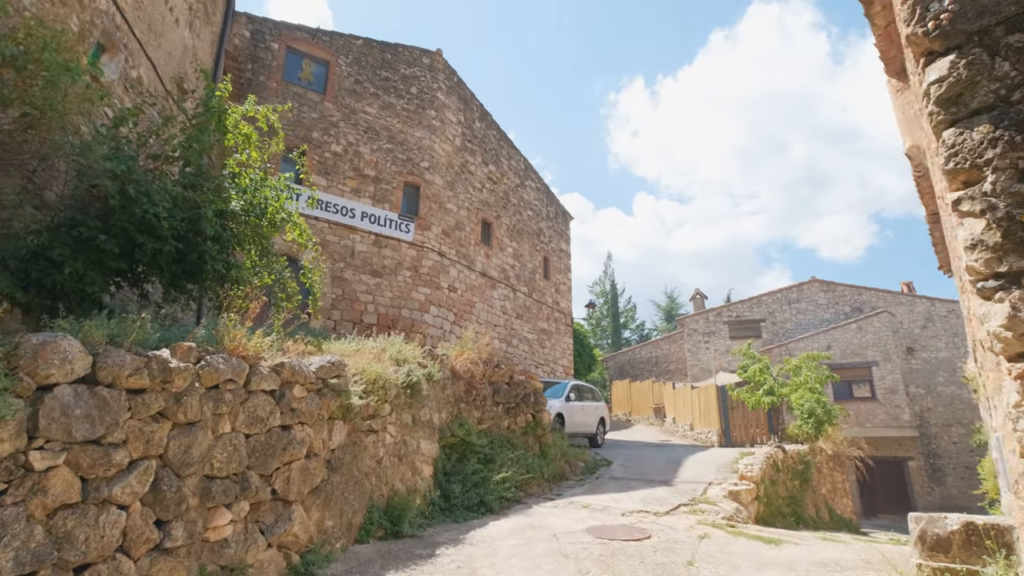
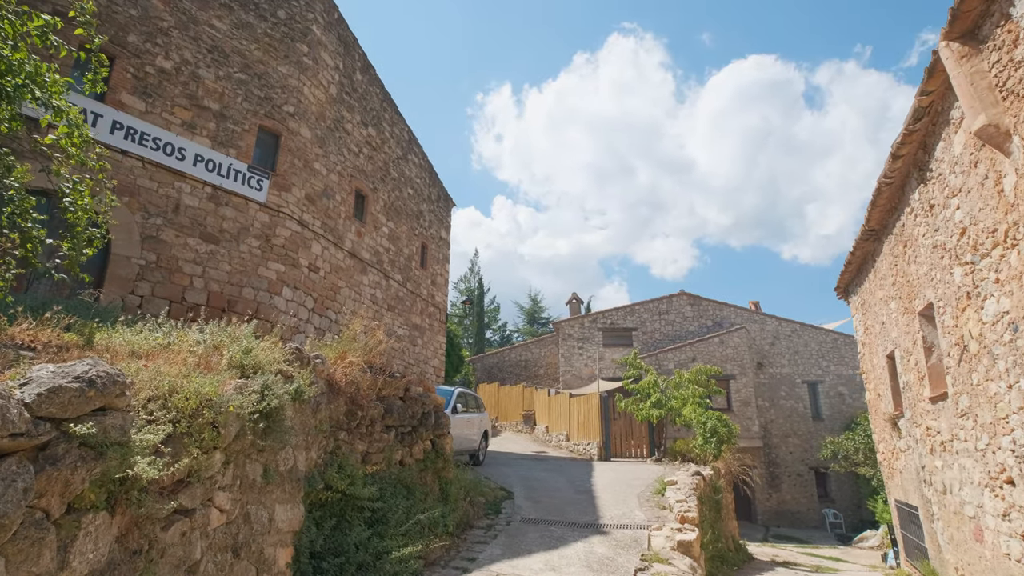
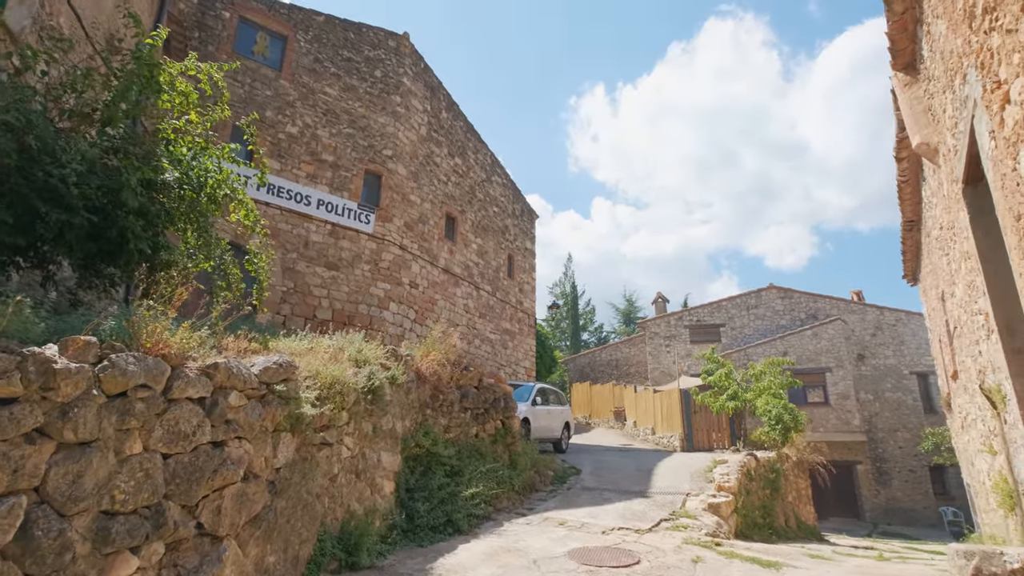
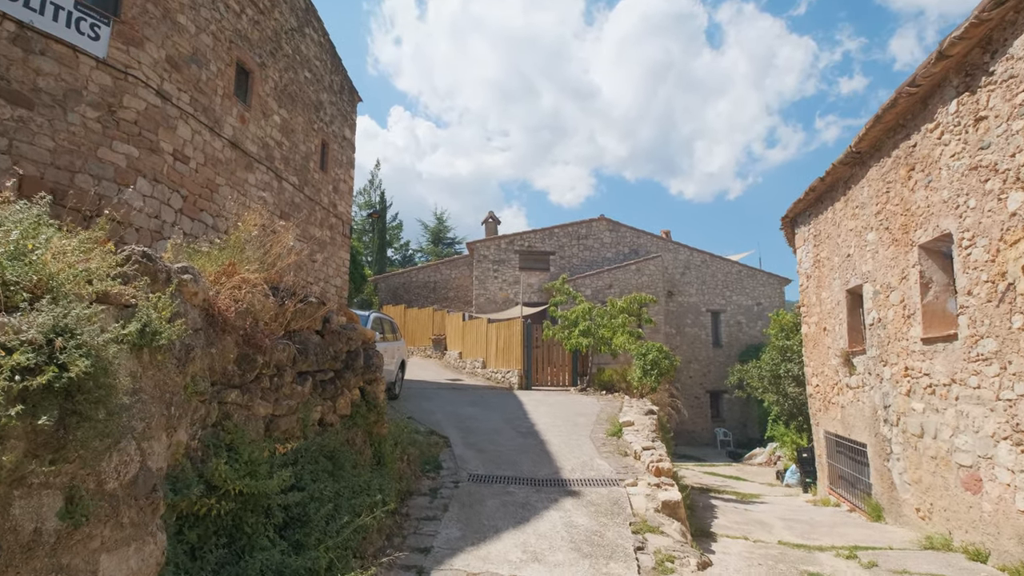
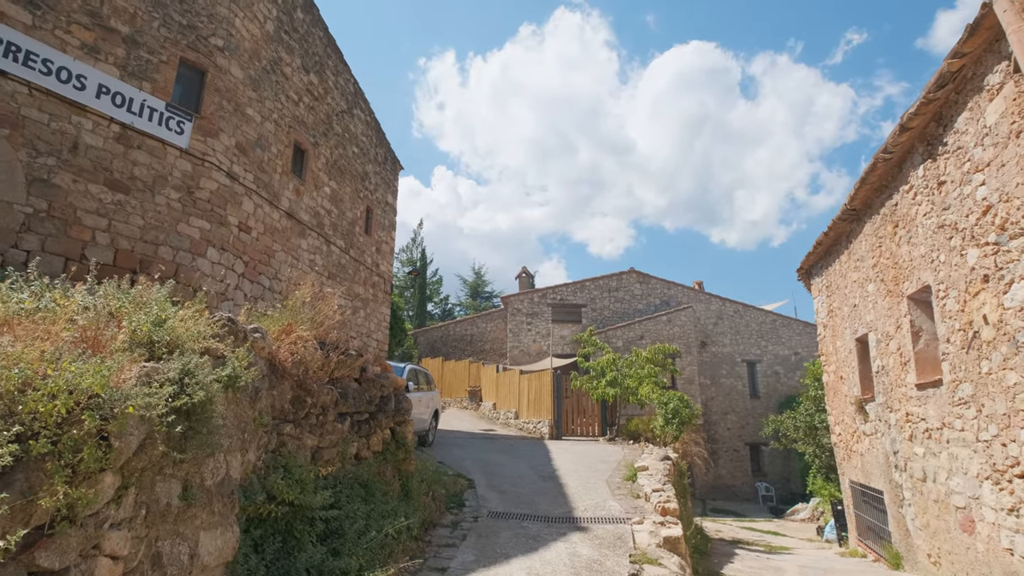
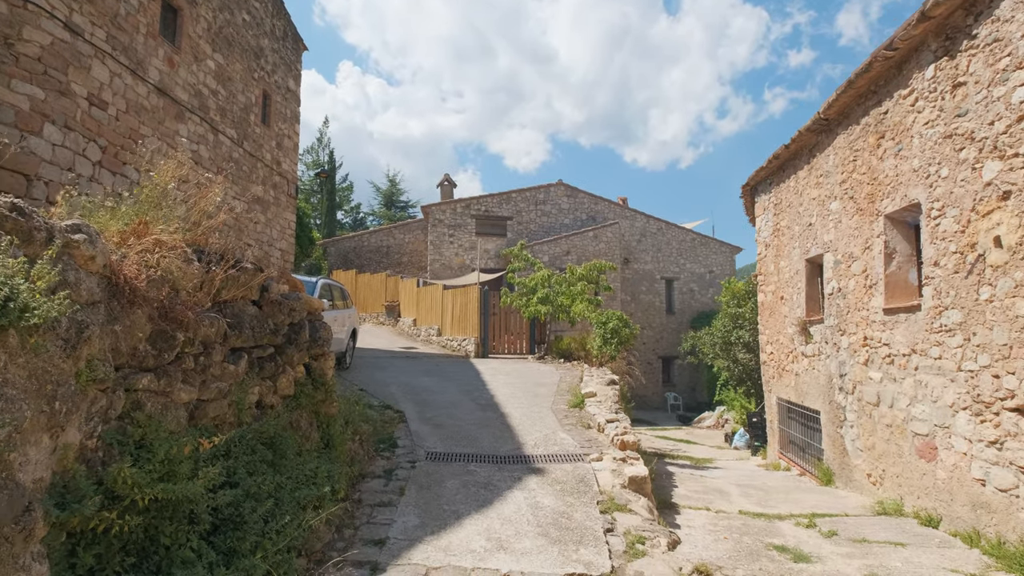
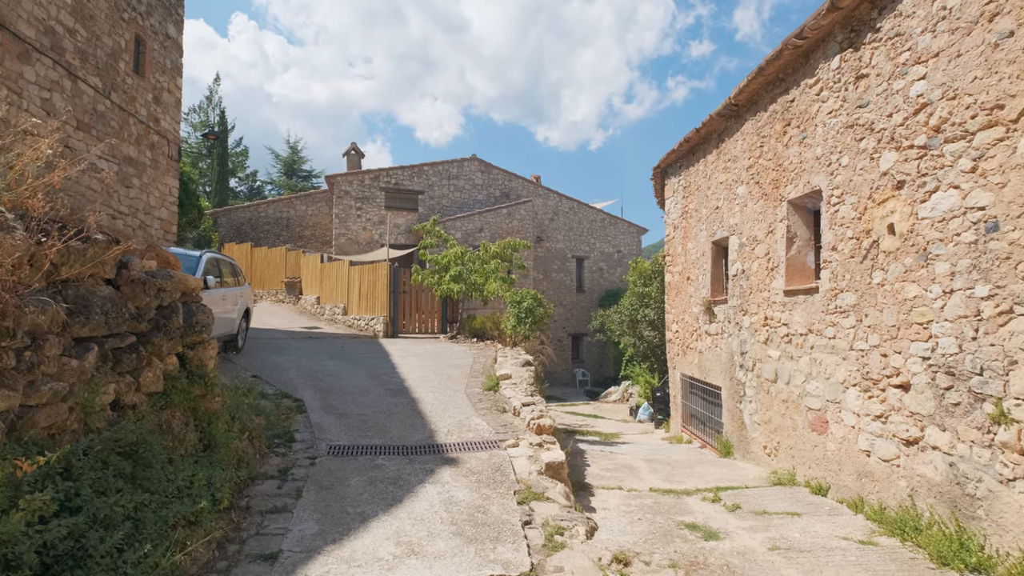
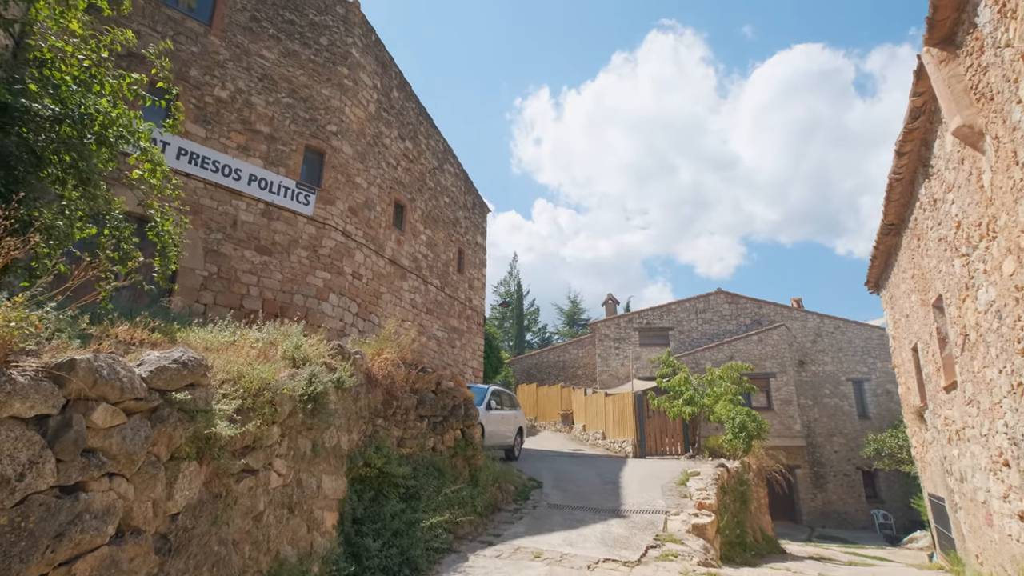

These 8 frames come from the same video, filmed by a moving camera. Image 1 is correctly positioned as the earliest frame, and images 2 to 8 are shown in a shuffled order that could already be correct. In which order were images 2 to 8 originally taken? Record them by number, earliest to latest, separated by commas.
3, 8, 2, 5, 4, 6, 7
